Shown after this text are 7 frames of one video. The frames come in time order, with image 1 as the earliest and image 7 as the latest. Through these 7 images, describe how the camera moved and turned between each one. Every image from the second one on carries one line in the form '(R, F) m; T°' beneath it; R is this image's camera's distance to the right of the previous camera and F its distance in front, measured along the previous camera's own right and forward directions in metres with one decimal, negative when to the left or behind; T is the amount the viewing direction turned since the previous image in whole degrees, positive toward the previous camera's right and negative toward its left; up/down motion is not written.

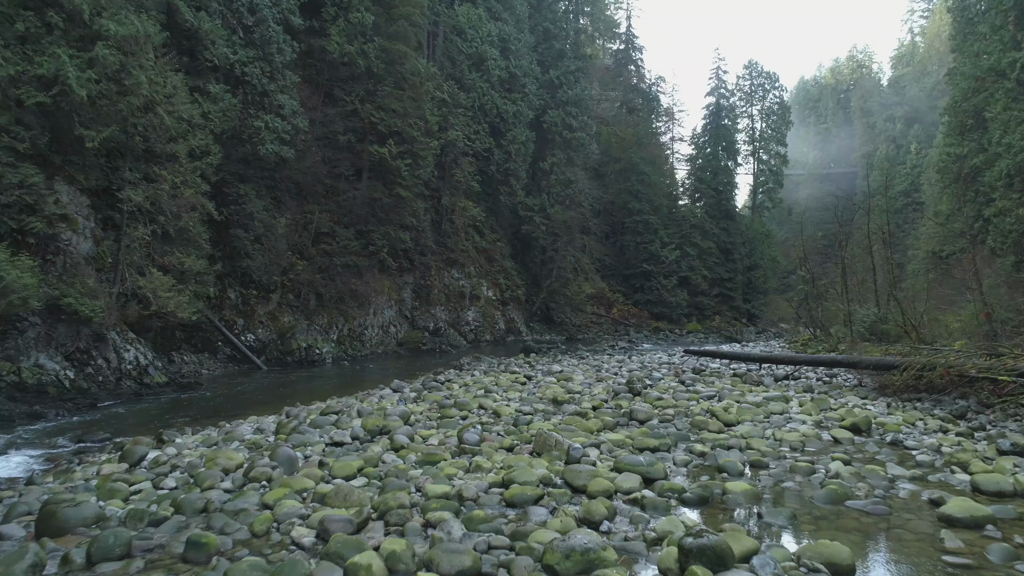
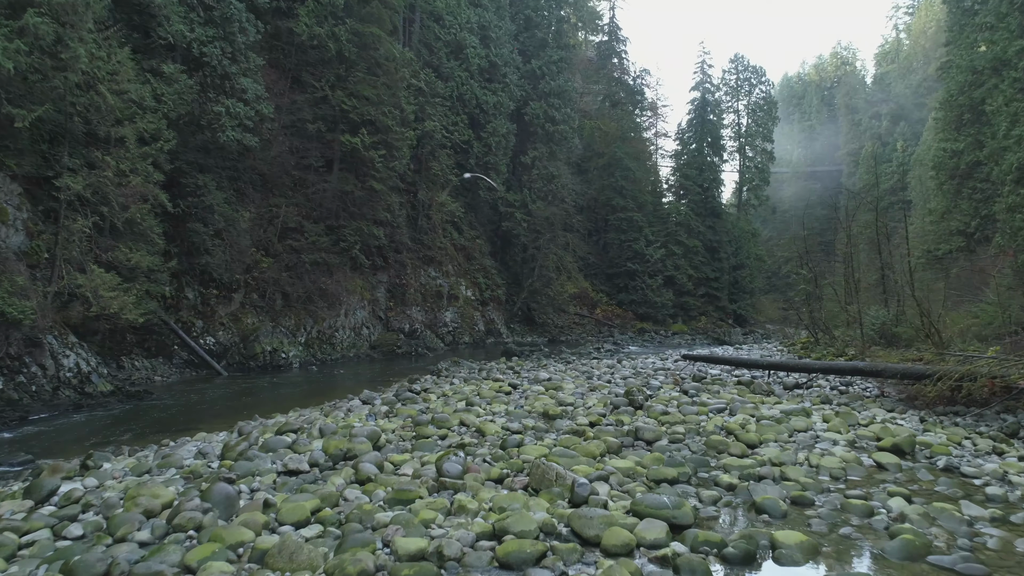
(-0.1, +0.9) m; +2°
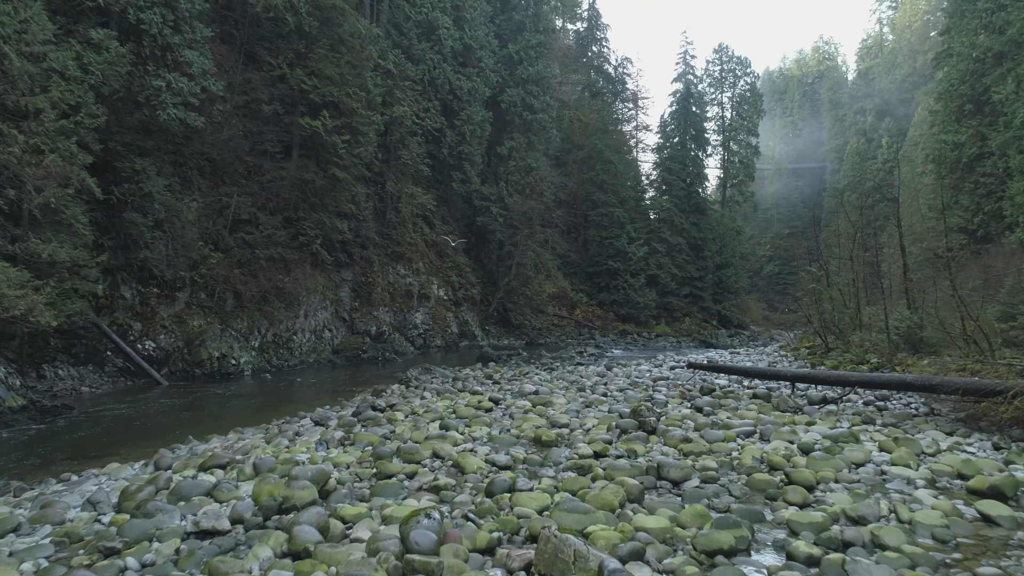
(-0.1, +1.3) m; +2°
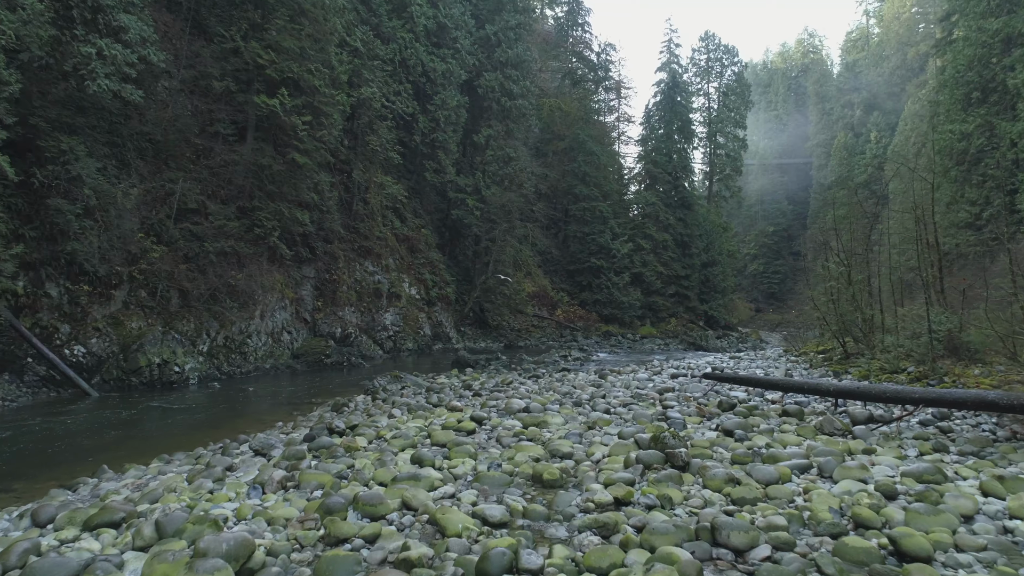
(-0.1, +1.3) m; +2°
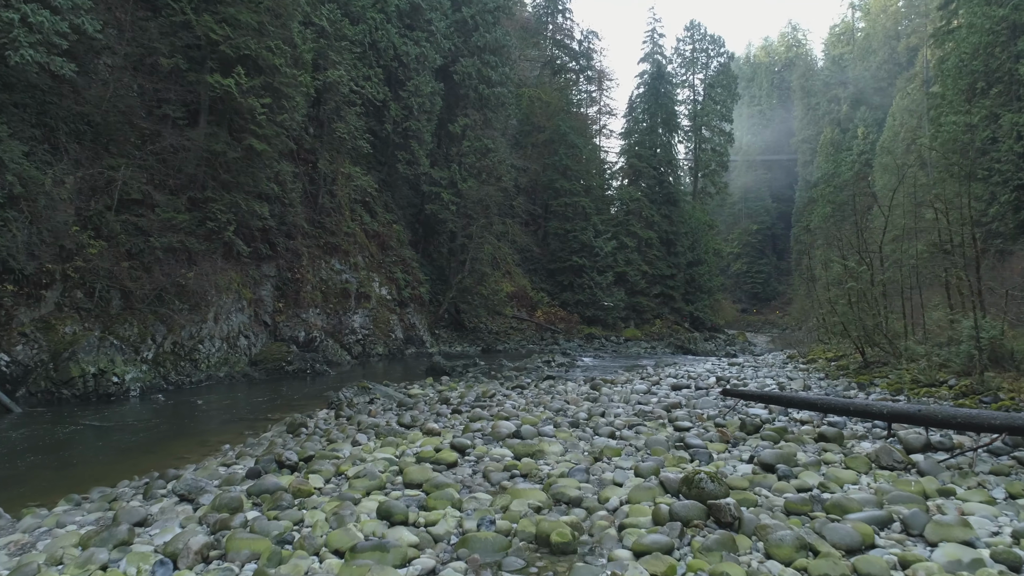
(-0.1, +1.1) m; +2°
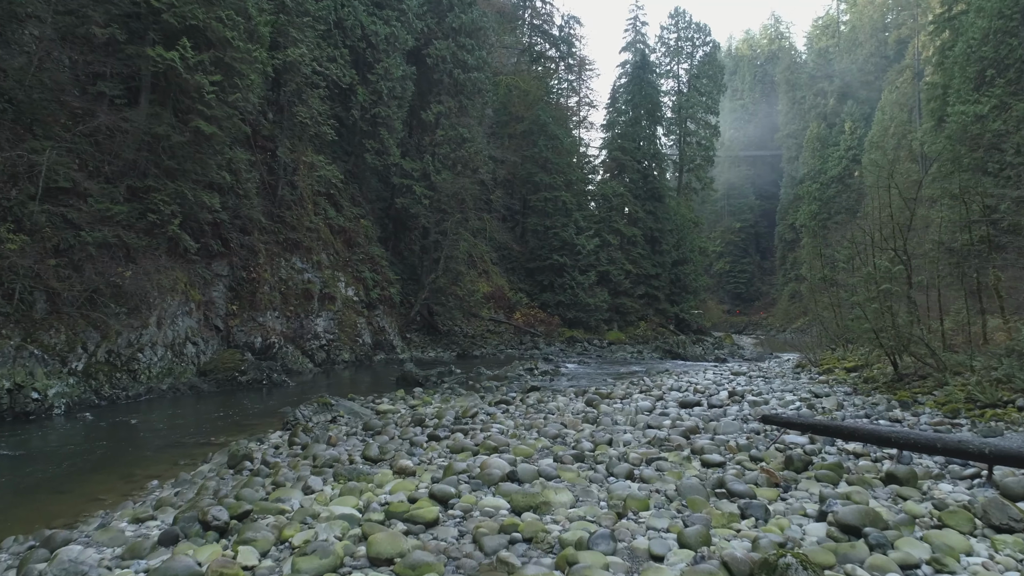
(-0.1, +1.1) m; +2°
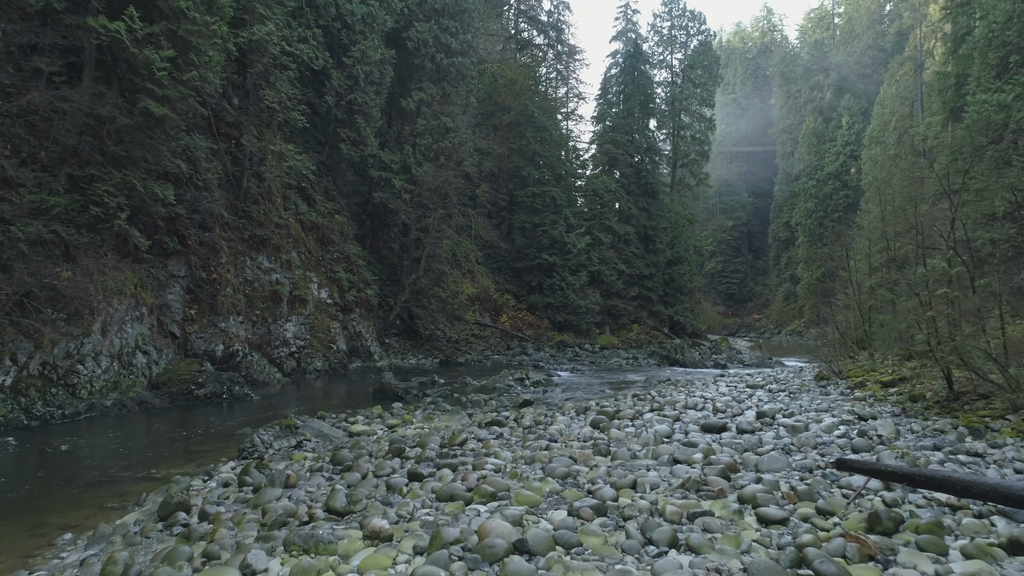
(-0.1, +1.1) m; +1°
